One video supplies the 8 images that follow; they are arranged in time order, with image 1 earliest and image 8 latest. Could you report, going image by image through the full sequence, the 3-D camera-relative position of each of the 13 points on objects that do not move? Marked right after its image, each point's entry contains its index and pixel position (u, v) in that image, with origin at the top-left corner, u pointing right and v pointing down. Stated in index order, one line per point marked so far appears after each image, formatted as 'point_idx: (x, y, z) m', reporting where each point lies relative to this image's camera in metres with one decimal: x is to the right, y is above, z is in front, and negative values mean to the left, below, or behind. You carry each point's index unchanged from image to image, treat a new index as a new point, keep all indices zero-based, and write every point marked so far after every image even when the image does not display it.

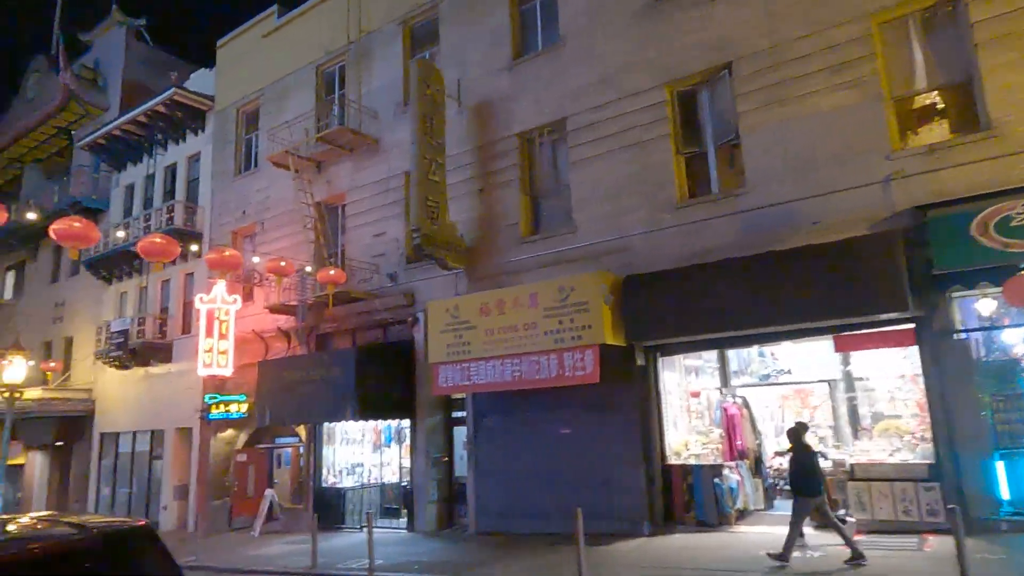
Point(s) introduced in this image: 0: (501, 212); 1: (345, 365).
0: (-0.2, +1.7, +15.2) m
1: (-3.8, -1.7, +15.2) m
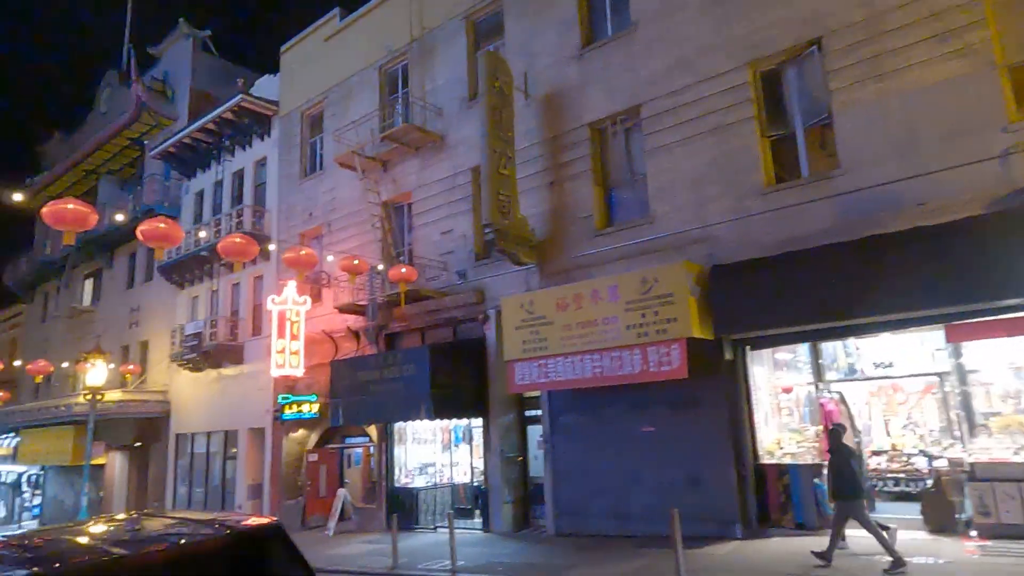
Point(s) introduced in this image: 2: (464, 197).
0: (+1.4, +1.8, +14.8) m
1: (-2.1, -1.7, +15.0) m
2: (-1.2, +2.3, +16.9) m
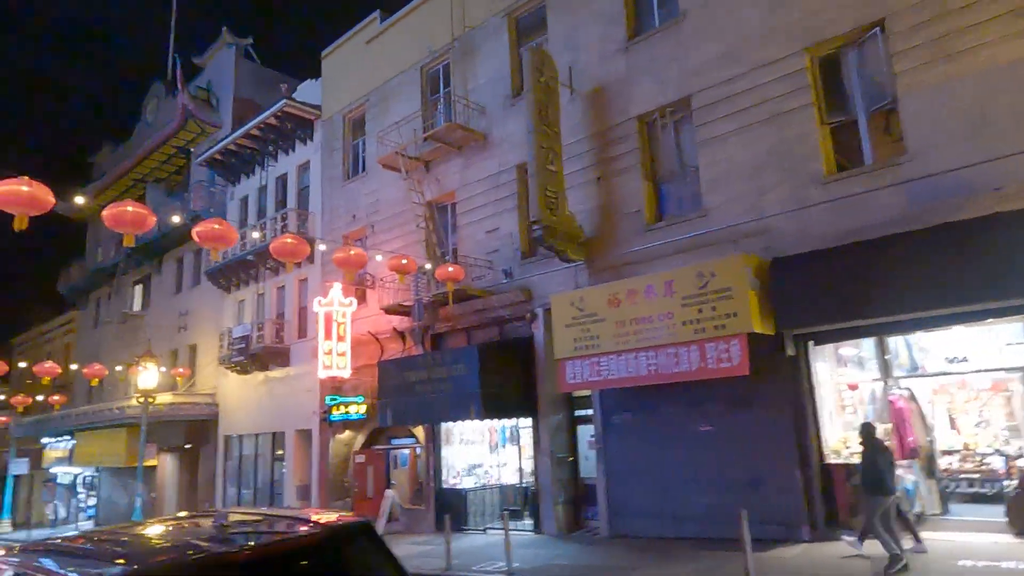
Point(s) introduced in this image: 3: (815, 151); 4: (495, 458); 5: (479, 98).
0: (+2.4, +1.9, +14.5) m
1: (-1.0, -1.7, +14.9) m
2: (-0.1, +2.3, +16.8) m
3: (+5.4, +2.4, +11.8) m
4: (-0.5, -4.5, +17.6) m
5: (-0.9, +5.1, +18.0) m
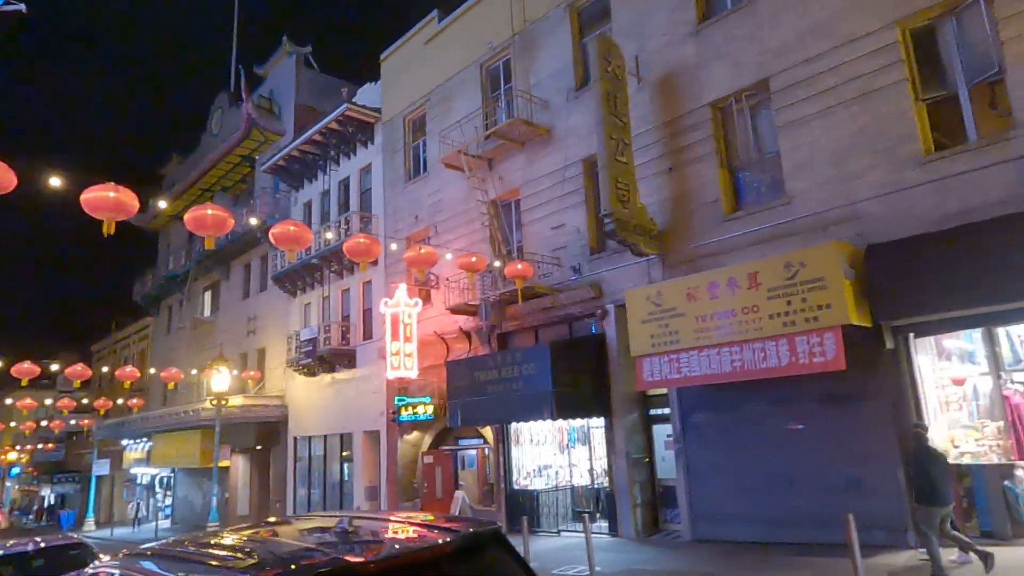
0: (+3.9, +2.1, +13.9) m
1: (+0.6, -1.6, +14.6) m
2: (+1.5, +2.4, +16.4) m
3: (+6.6, +2.6, +11.0) m
4: (+1.3, -4.4, +17.2) m
5: (+0.8, +5.2, +17.7) m
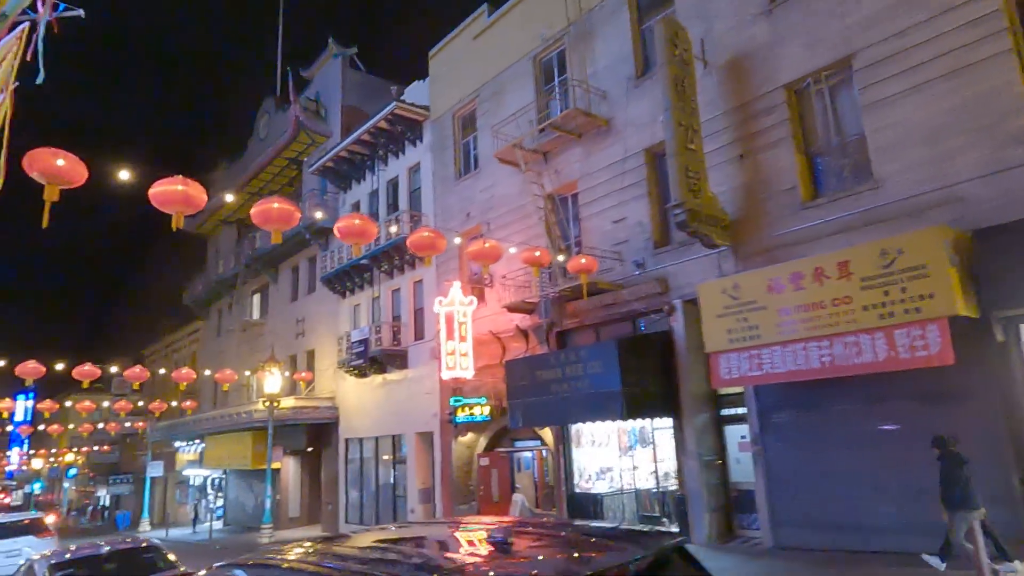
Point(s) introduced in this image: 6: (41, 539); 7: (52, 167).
0: (+5.1, +2.2, +13.2) m
1: (+2.0, -1.5, +14.0) m
2: (+3.0, +2.5, +15.8) m
3: (+7.7, +2.8, +10.2) m
4: (+2.9, -4.3, +16.6) m
5: (+2.2, +5.3, +17.1) m
6: (-12.1, -6.5, +17.1) m
7: (-5.4, +1.4, +7.9) m
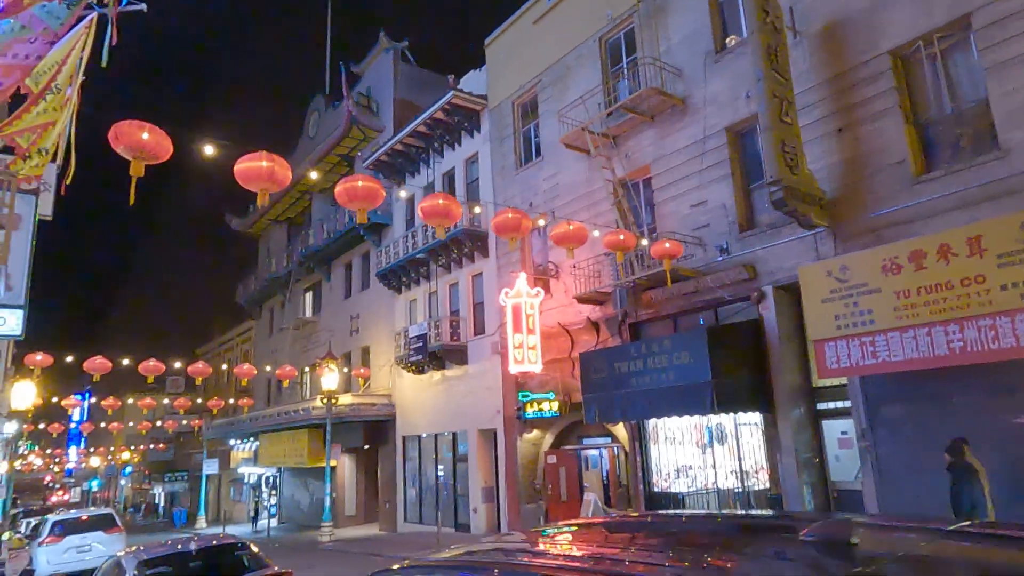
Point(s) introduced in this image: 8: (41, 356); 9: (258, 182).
0: (+6.6, +2.5, +12.2) m
1: (+3.6, -1.2, +13.2) m
2: (+4.6, +2.8, +14.9) m
3: (+9.0, +3.1, +9.0) m
4: (+4.6, -4.0, +15.7) m
5: (+3.9, +5.6, +16.3) m
6: (-10.3, -6.3, +17.0) m
7: (-4.2, +1.7, +7.4) m
8: (-13.2, -1.9, +18.7) m
9: (-3.2, +1.3, +8.3) m
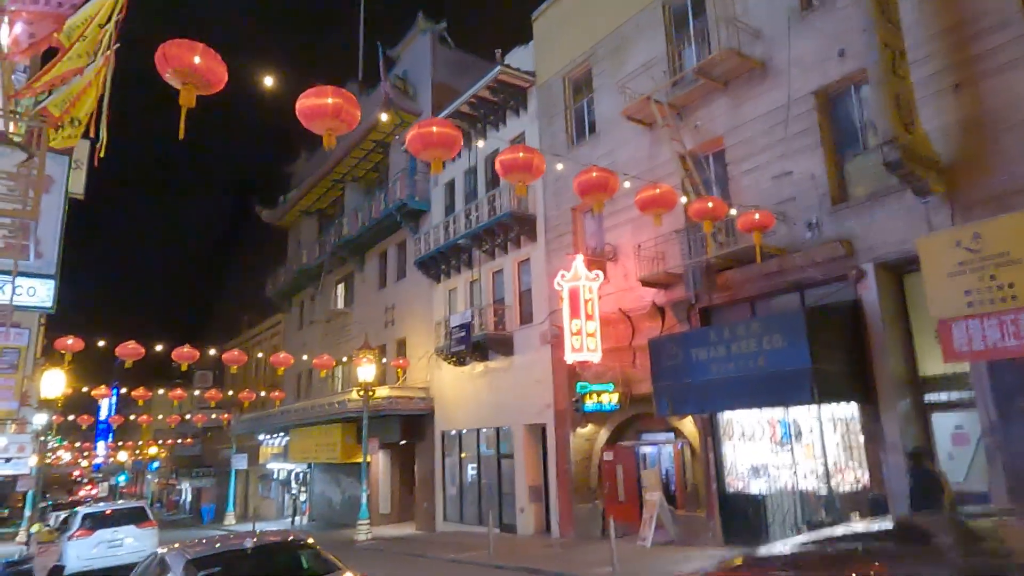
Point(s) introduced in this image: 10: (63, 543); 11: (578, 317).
0: (+7.9, +2.9, +10.7) m
1: (+4.8, -0.8, +11.8) m
2: (+5.9, +3.2, +13.5) m
3: (+10.2, +3.5, +7.5) m
4: (+6.0, -3.6, +14.3) m
5: (+5.3, +6.0, +14.9) m
6: (-8.9, -5.8, +16.0) m
7: (-3.1, +2.1, +6.3) m
8: (-11.8, -1.4, +17.8) m
9: (-2.0, +1.8, +7.2) m
10: (-10.4, -5.9, +15.4) m
11: (+1.6, -0.7, +16.4) m
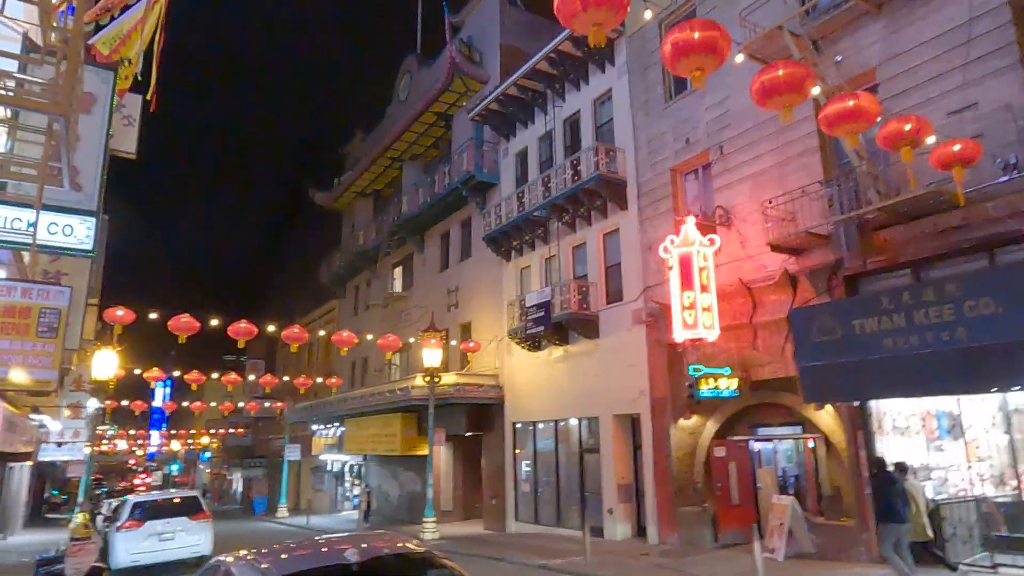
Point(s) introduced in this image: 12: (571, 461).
0: (+9.7, +3.6, +8.0) m
1: (+6.7, -0.1, +9.3) m
2: (+7.9, +3.9, +10.9) m
3: (+11.8, +4.2, +4.6) m
4: (+7.9, -3.0, +11.7) m
5: (+7.4, +6.7, +12.3) m
6: (-6.8, -5.1, +14.3) m
7: (-1.6, +2.9, +4.3) m
8: (-9.5, -0.6, +16.3) m
9: (-0.5, +2.5, +5.0) m
10: (-8.3, -5.1, +13.8) m
11: (+3.7, 0.0, +14.1) m
12: (+1.7, -5.0, +19.4) m
